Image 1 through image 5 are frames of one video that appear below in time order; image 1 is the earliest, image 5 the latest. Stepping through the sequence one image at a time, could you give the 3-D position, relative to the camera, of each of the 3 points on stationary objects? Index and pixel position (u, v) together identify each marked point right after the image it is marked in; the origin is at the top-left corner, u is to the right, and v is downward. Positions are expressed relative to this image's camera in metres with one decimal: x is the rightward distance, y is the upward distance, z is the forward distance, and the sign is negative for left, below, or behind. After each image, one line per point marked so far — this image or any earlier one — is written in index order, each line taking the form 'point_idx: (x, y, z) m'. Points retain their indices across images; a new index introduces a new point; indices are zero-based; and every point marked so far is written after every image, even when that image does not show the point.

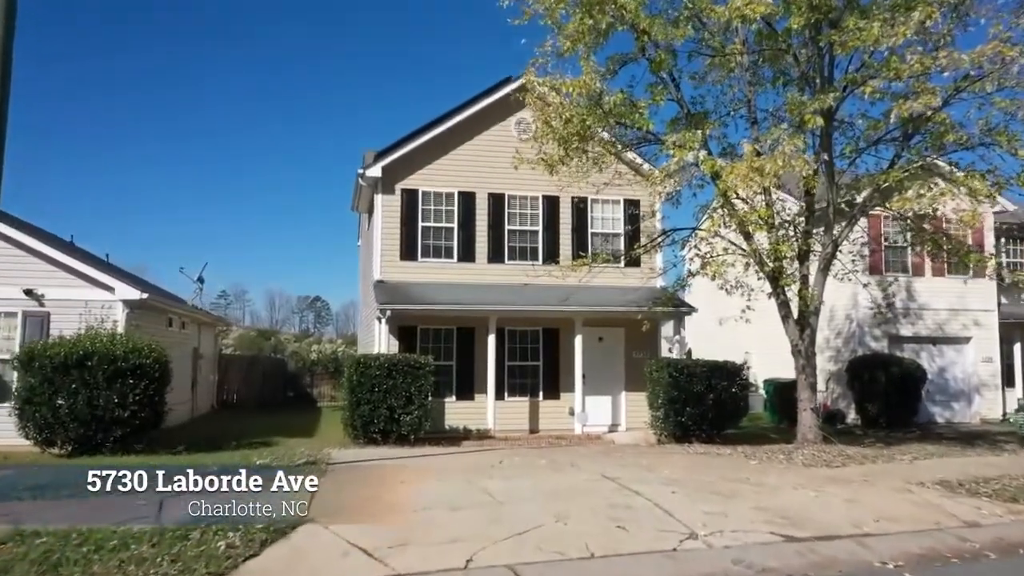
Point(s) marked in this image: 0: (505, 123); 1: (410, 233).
0: (-0.1, +3.8, +18.8) m
1: (-2.2, +1.2, +18.2) m
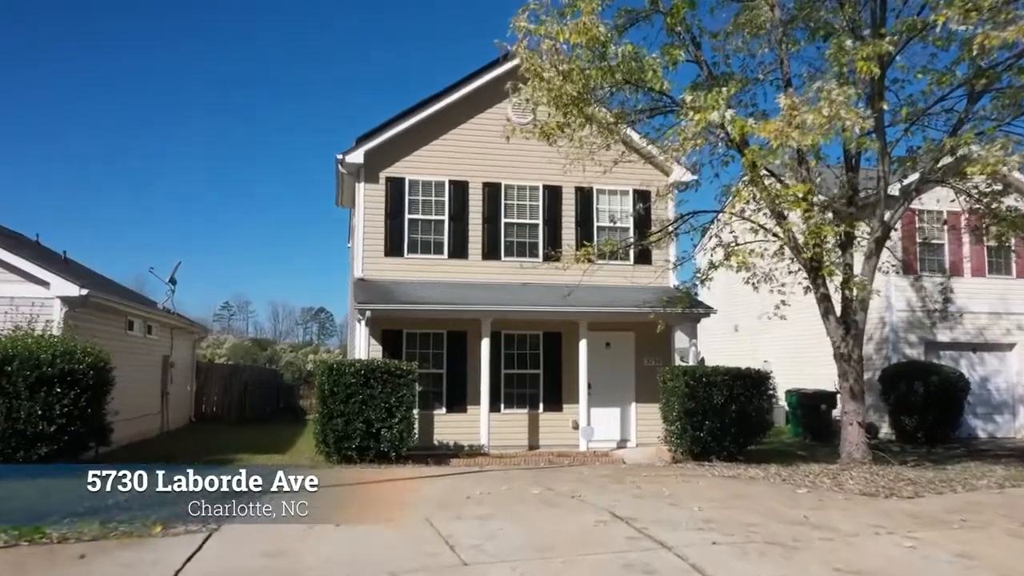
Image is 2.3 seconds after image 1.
0: (-0.2, +3.8, +17.0) m
1: (-2.3, +1.2, +16.4) m
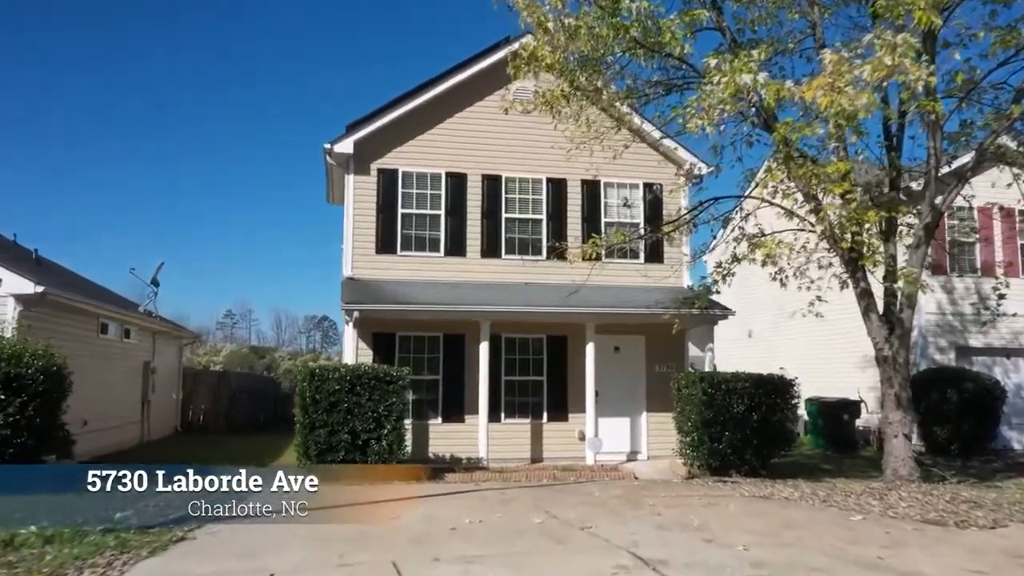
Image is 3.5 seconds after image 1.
0: (-0.2, +3.8, +15.9) m
1: (-2.3, +1.2, +15.2) m
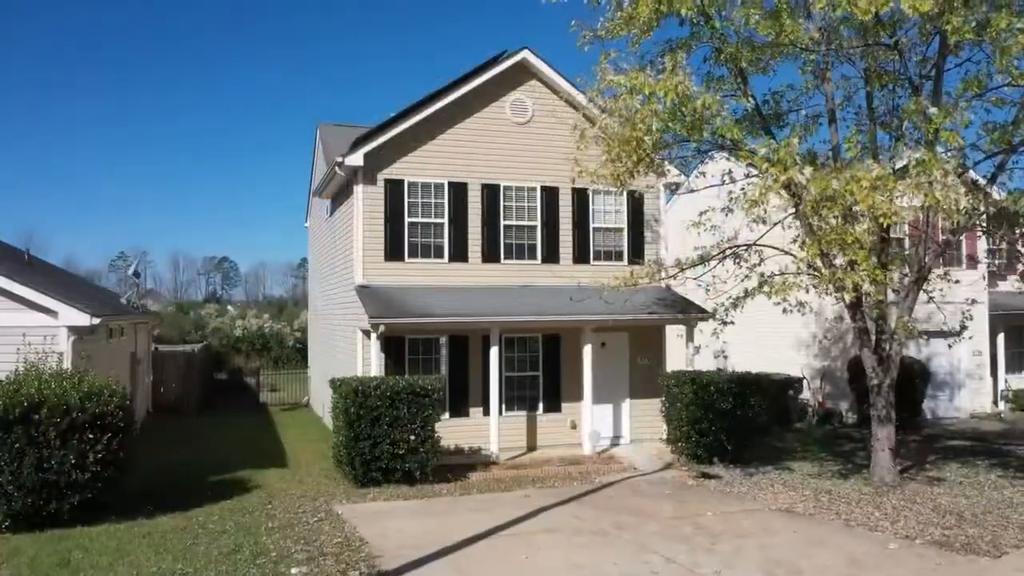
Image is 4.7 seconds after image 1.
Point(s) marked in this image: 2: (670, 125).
0: (-0.2, +3.7, +16.7) m
1: (-2.3, +1.1, +16.0) m
2: (+2.1, +2.0, +10.8) m
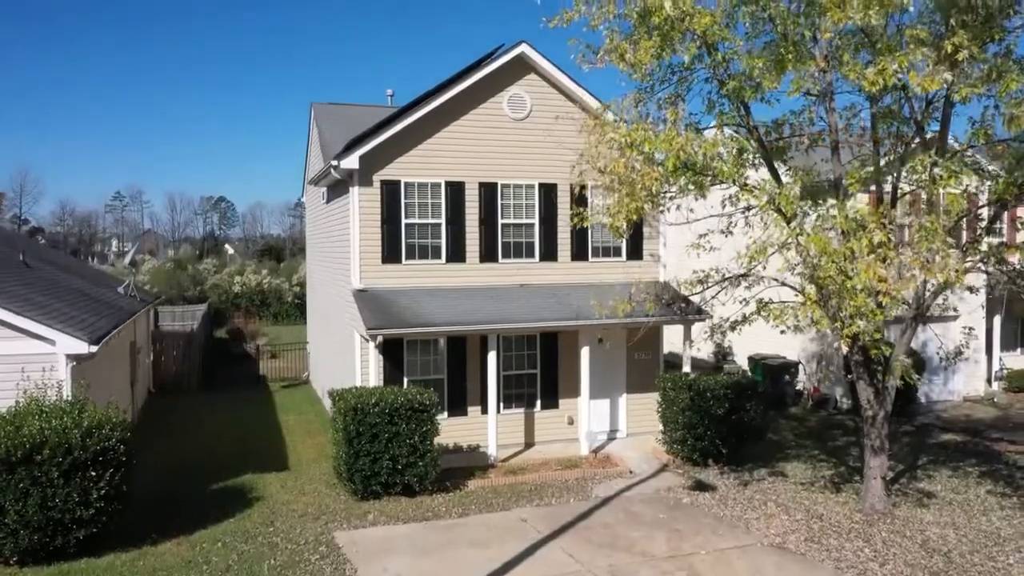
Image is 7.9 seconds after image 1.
0: (-0.3, +3.7, +16.4) m
1: (-2.3, +1.1, +15.8) m
2: (+2.0, +1.6, +10.6) m
